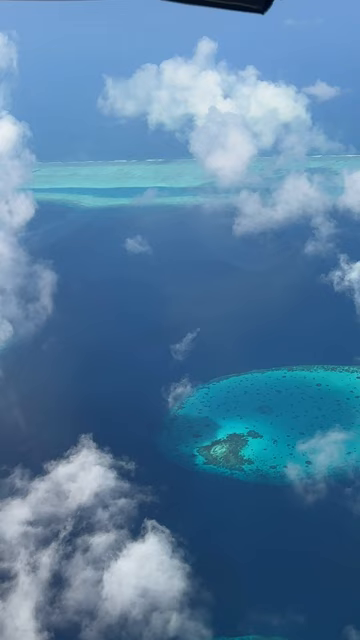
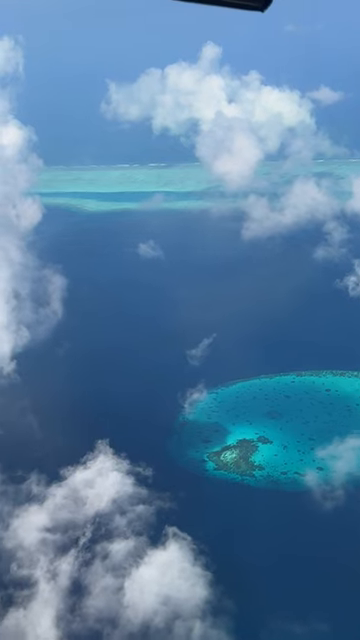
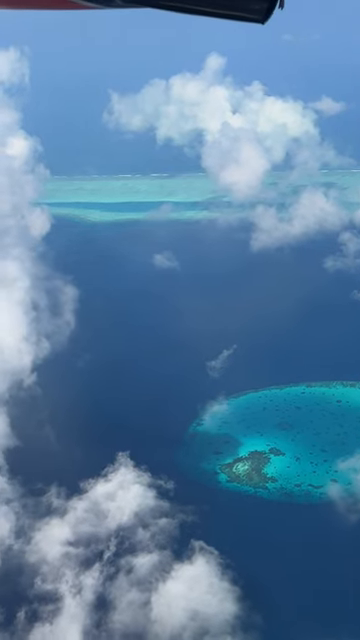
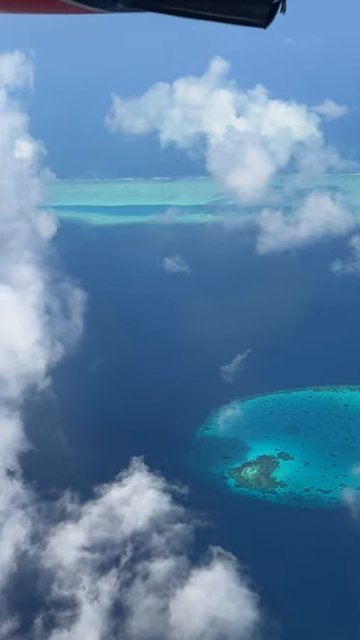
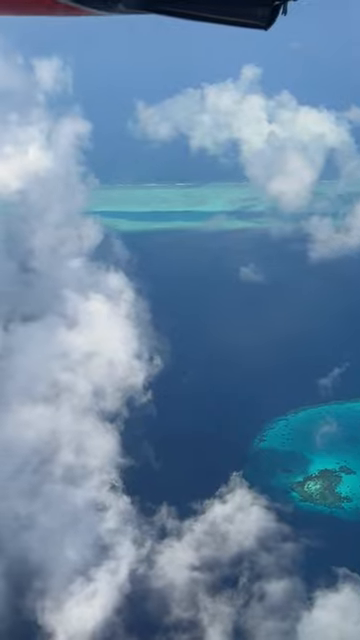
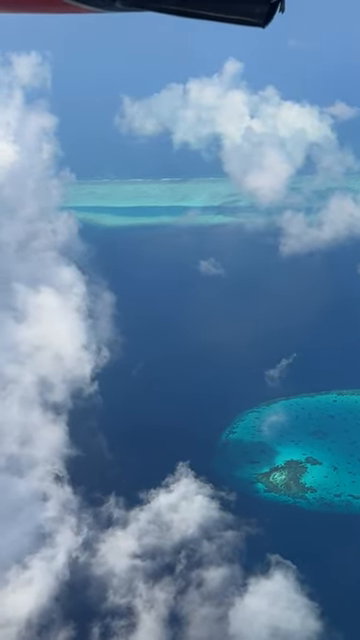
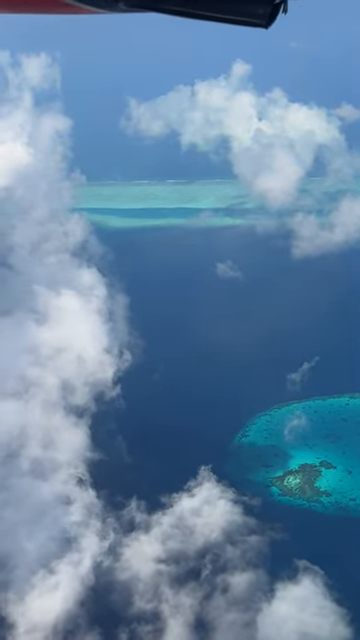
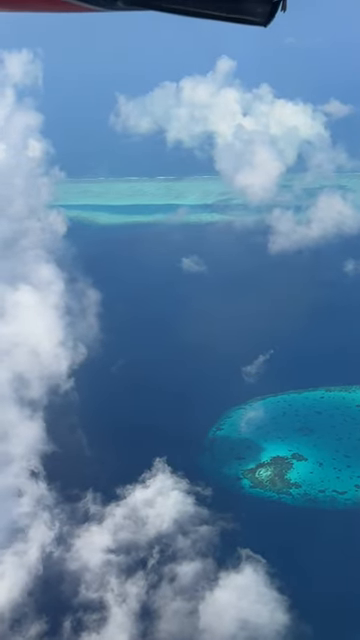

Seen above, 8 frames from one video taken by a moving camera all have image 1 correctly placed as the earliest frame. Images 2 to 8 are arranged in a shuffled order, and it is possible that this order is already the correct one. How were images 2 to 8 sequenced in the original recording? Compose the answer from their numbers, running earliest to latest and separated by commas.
2, 3, 4, 8, 6, 7, 5
